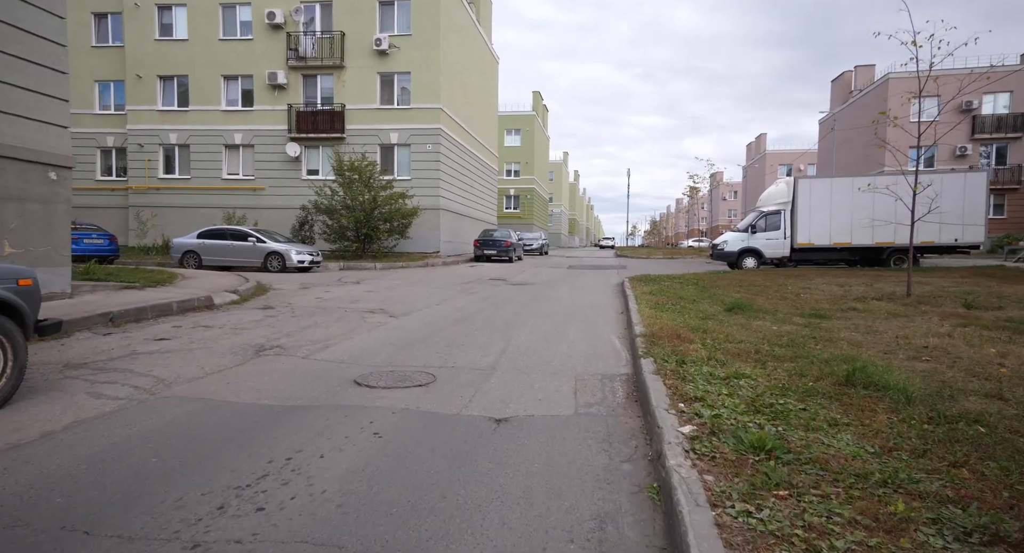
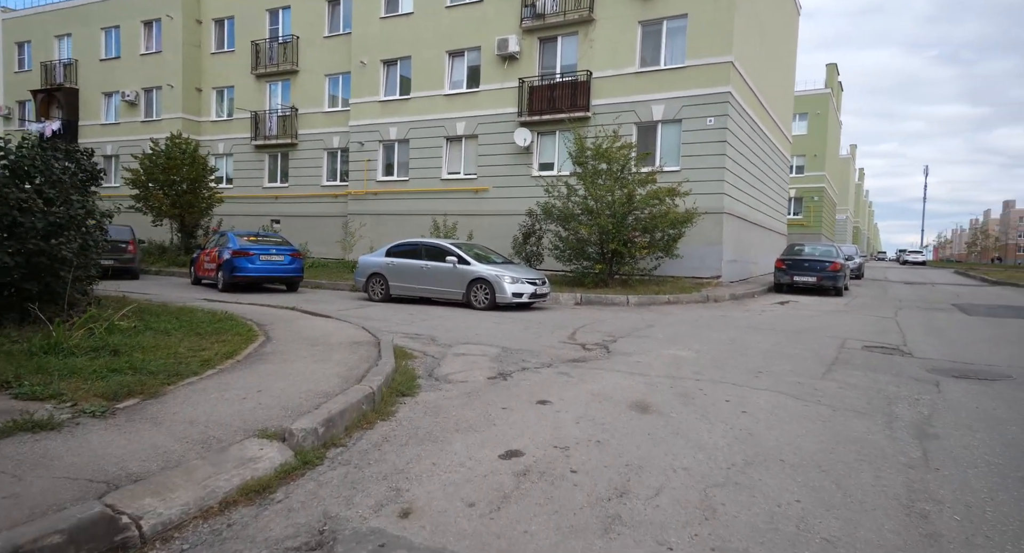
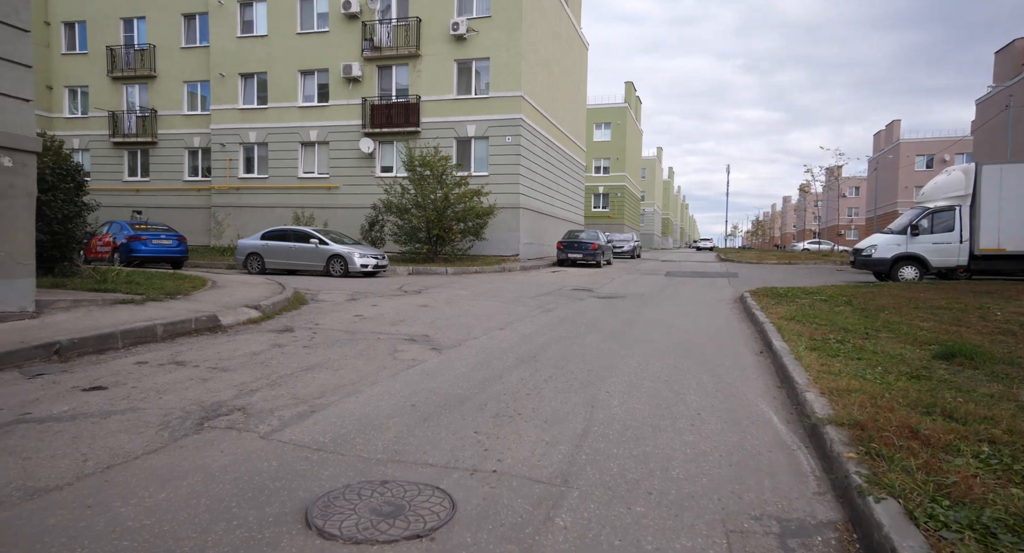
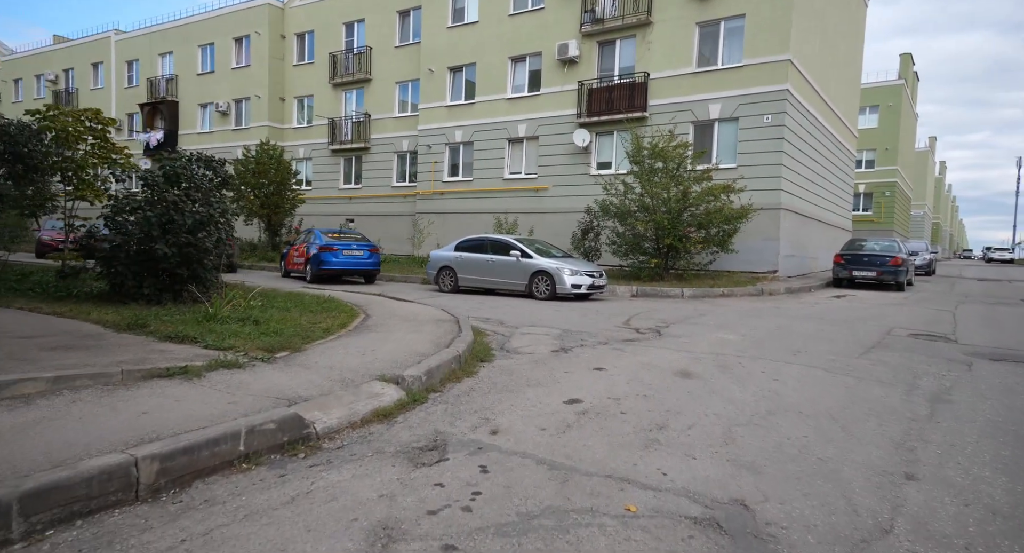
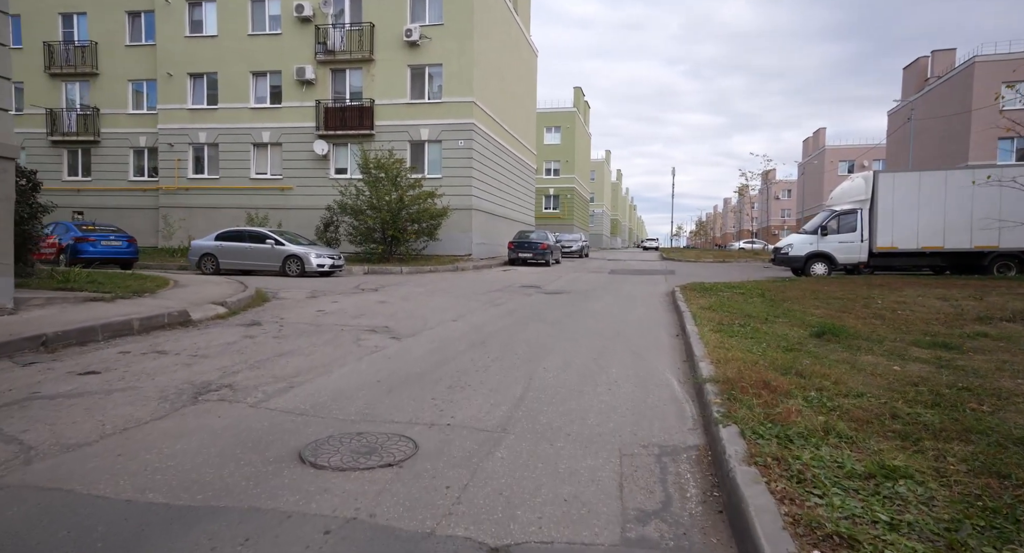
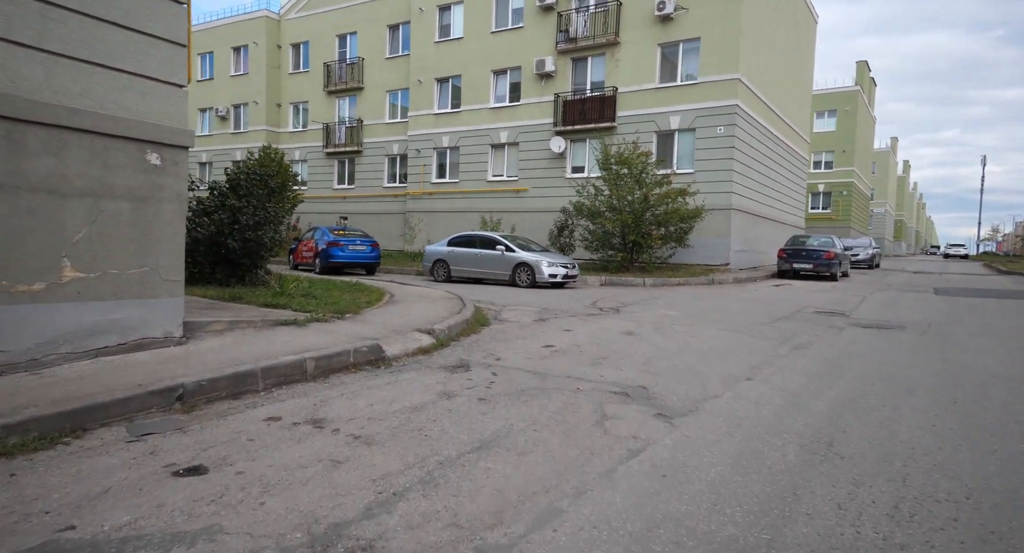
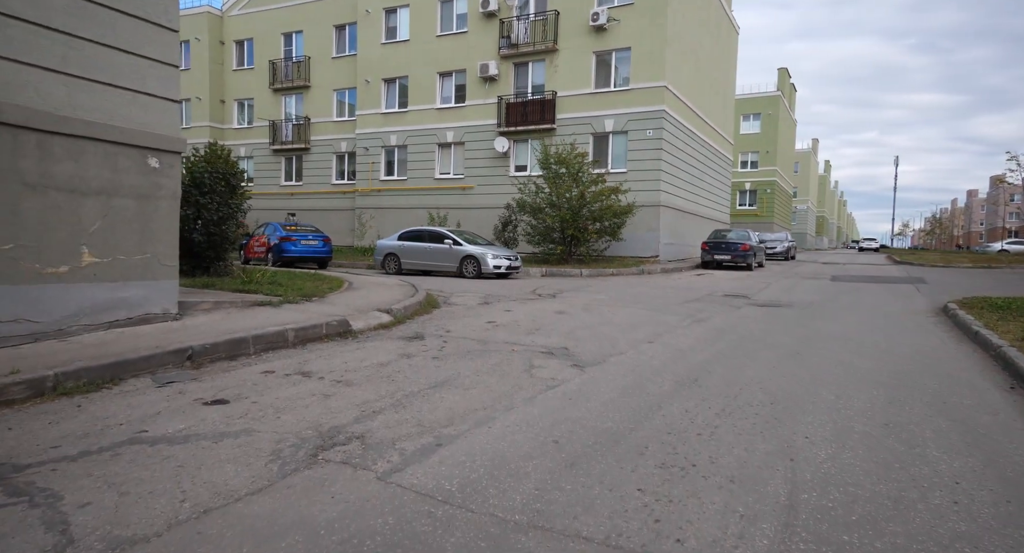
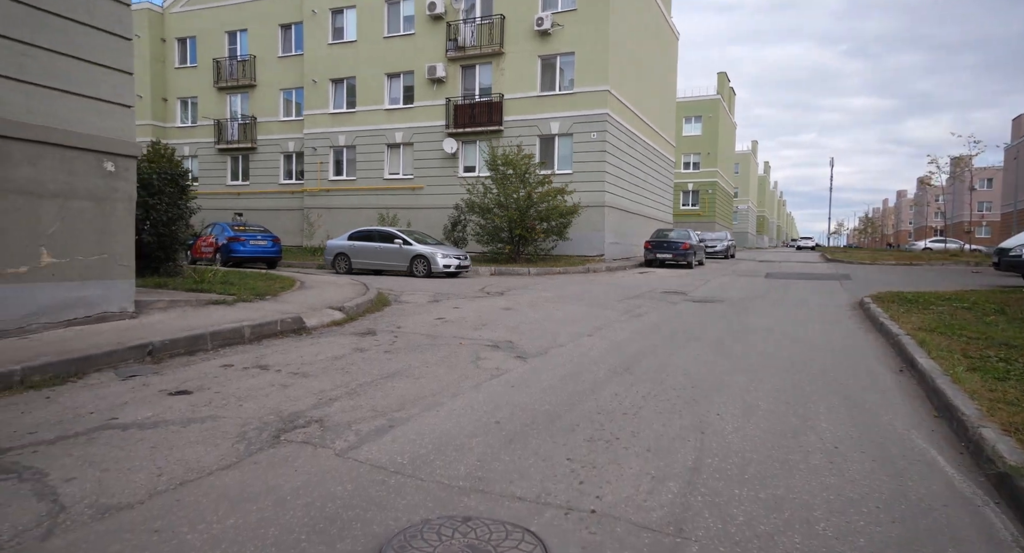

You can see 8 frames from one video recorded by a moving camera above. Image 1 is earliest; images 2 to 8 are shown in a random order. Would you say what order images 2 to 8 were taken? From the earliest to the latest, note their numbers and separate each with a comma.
5, 3, 8, 7, 6, 4, 2
